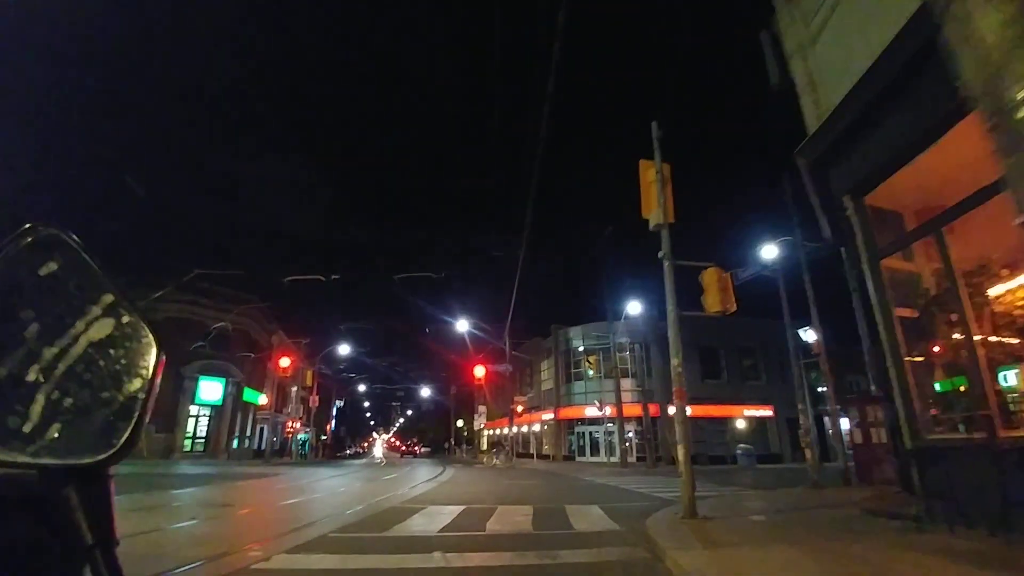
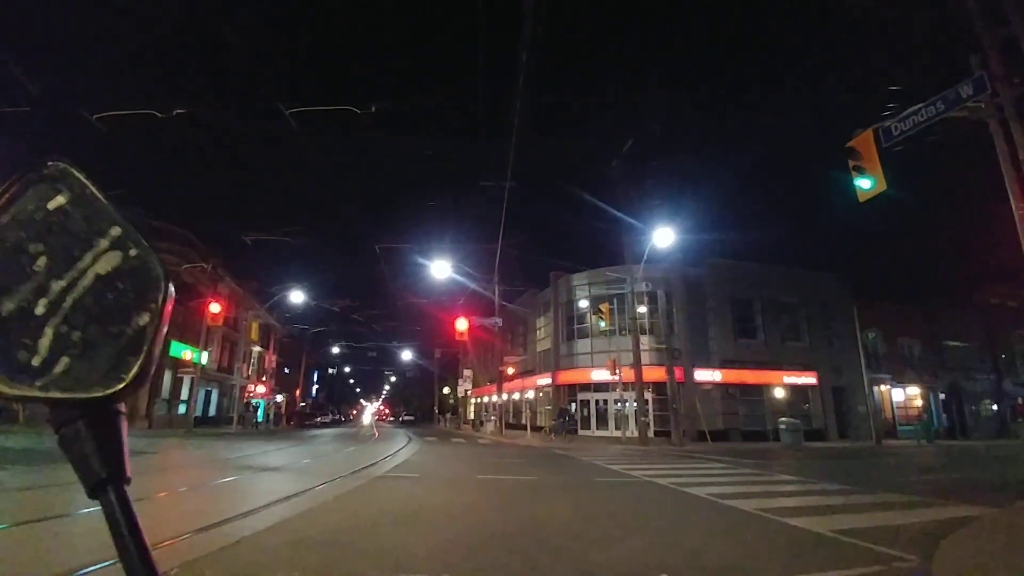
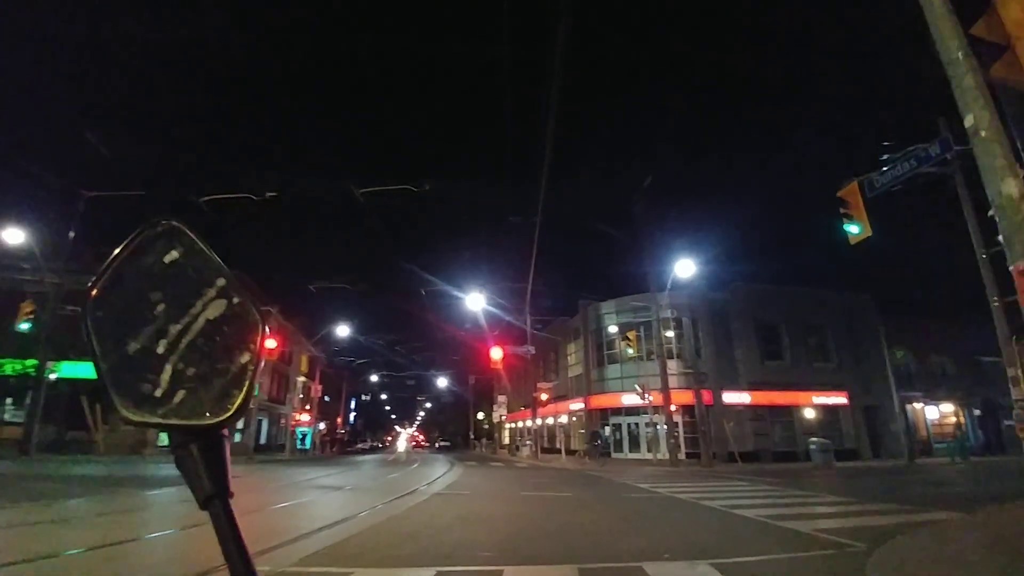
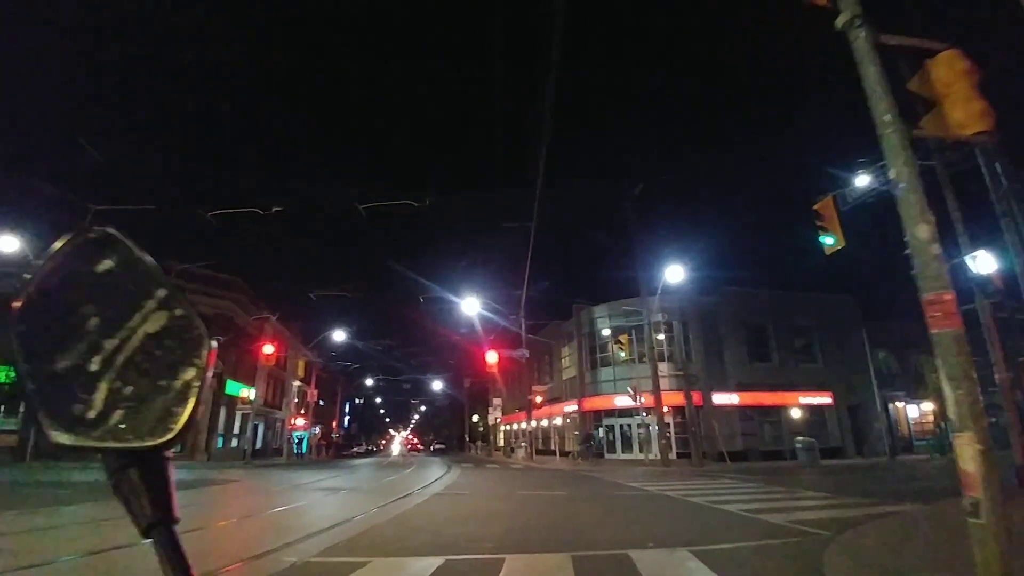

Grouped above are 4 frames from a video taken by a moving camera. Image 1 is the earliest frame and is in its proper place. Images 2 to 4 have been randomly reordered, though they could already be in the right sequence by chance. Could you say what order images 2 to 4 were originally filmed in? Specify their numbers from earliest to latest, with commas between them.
4, 3, 2
